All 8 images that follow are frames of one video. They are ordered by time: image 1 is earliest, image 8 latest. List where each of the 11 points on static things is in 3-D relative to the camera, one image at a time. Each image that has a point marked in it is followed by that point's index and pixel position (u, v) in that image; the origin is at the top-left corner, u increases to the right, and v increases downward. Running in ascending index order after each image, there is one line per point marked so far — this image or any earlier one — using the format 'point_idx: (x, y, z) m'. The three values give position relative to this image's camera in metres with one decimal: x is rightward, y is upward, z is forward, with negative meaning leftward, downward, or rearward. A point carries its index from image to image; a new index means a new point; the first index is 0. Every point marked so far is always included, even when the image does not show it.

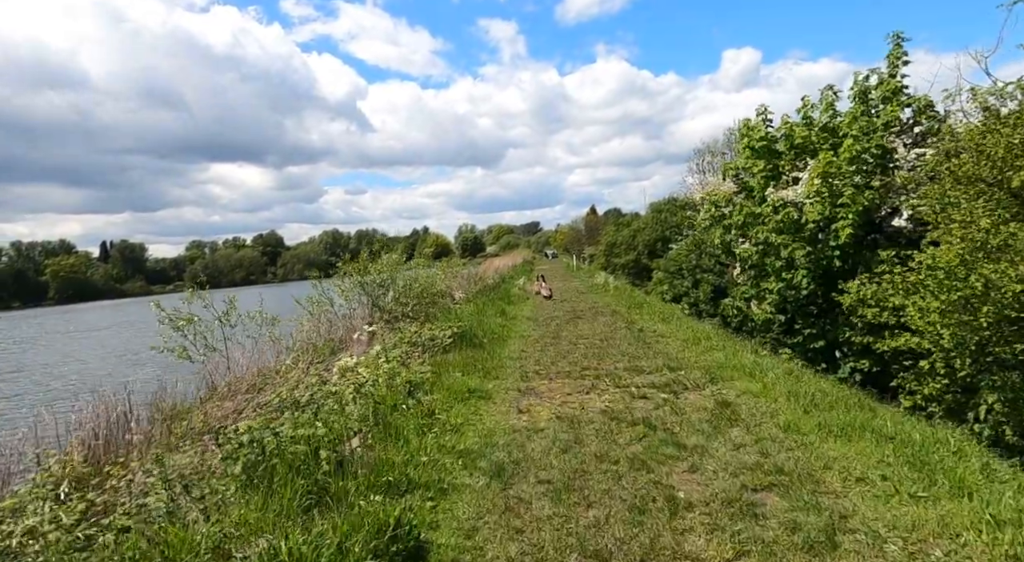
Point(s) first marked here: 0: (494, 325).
0: (-0.4, -0.9, +12.9) m
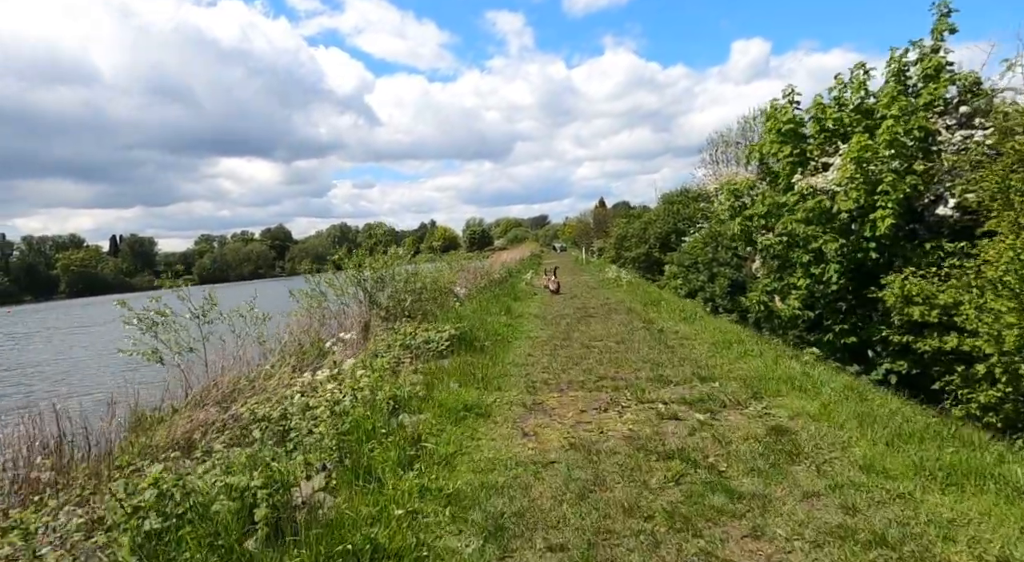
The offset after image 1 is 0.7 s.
0: (-0.3, -0.8, +11.7) m
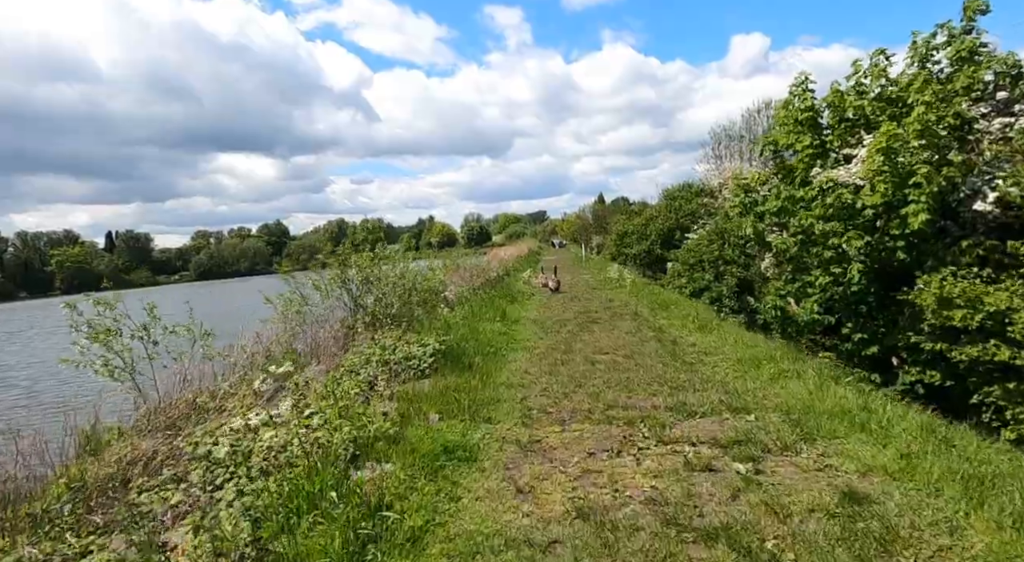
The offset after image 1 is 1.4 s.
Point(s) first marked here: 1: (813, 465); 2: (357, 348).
0: (-0.4, -0.9, +10.5) m
1: (+2.0, -1.2, +4.5) m
2: (-2.3, -1.0, +10.1) m
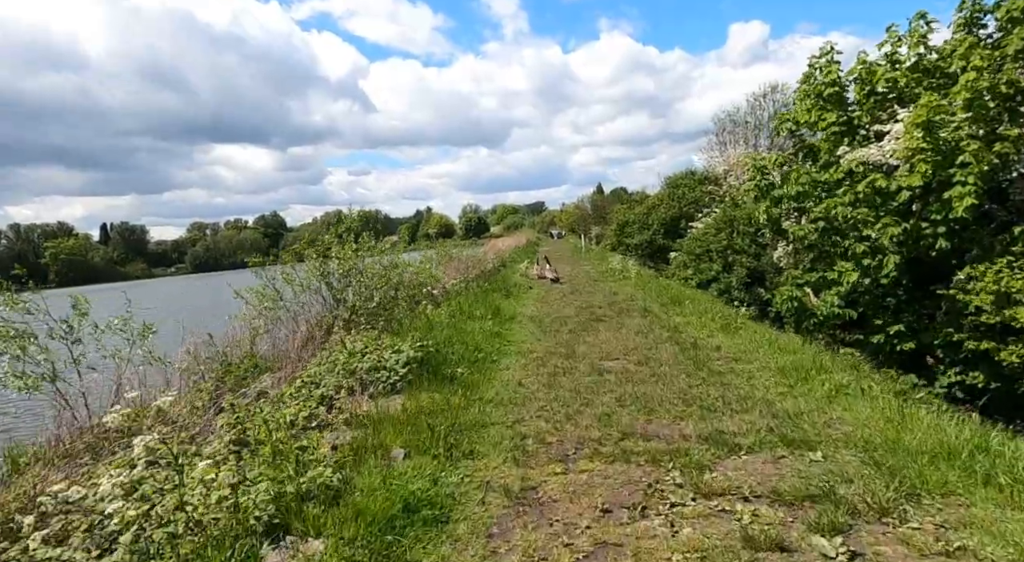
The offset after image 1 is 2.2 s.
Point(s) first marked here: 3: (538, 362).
0: (-0.5, -0.8, +9.1) m
1: (+1.9, -1.2, +3.1) m
2: (-2.4, -0.9, +8.7) m
3: (+0.3, -1.0, +8.1) m
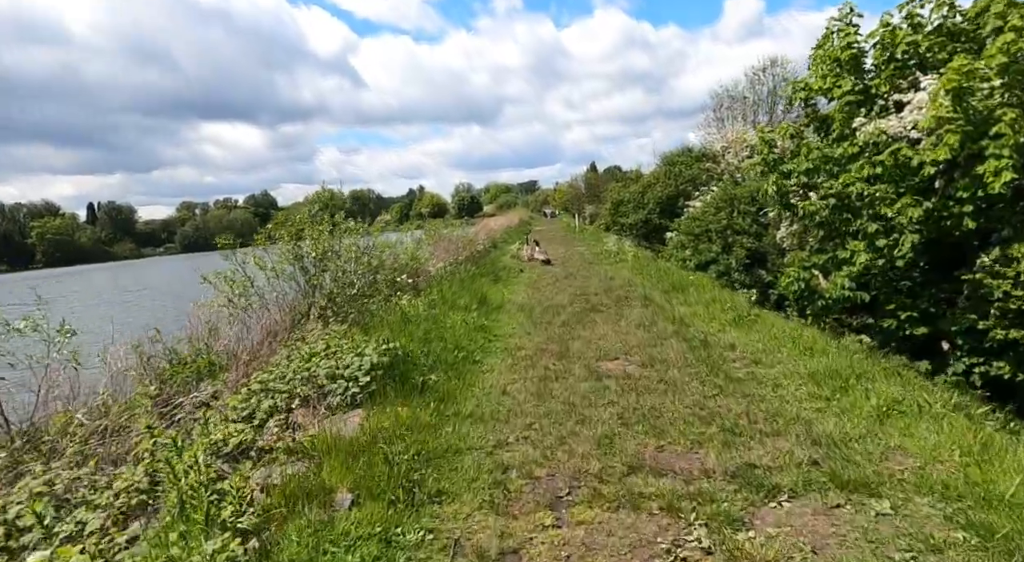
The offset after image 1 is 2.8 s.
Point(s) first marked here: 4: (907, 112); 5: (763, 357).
0: (-0.6, -0.6, +8.1) m
1: (+1.8, -1.2, +2.1) m
2: (-2.6, -0.8, +7.6) m
3: (+0.2, -0.9, +7.1) m
4: (+7.1, +3.1, +12.0) m
5: (+2.4, -0.7, +6.3) m
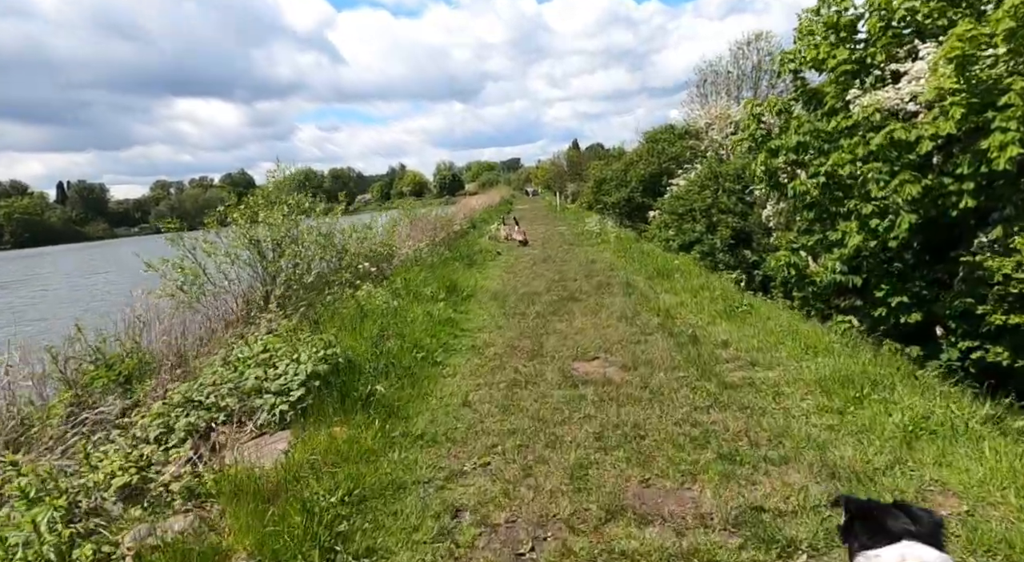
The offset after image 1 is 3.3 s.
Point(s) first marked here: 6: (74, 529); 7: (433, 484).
0: (-1.0, -0.5, +7.2) m
1: (+1.6, -1.3, +1.3) m
2: (-2.9, -0.7, +6.8) m
3: (-0.2, -0.8, +6.3) m
4: (+6.7, +3.3, +11.2) m
5: (+2.1, -0.6, +5.6) m
6: (-2.0, -1.1, +3.0) m
7: (-0.5, -1.1, +3.8) m
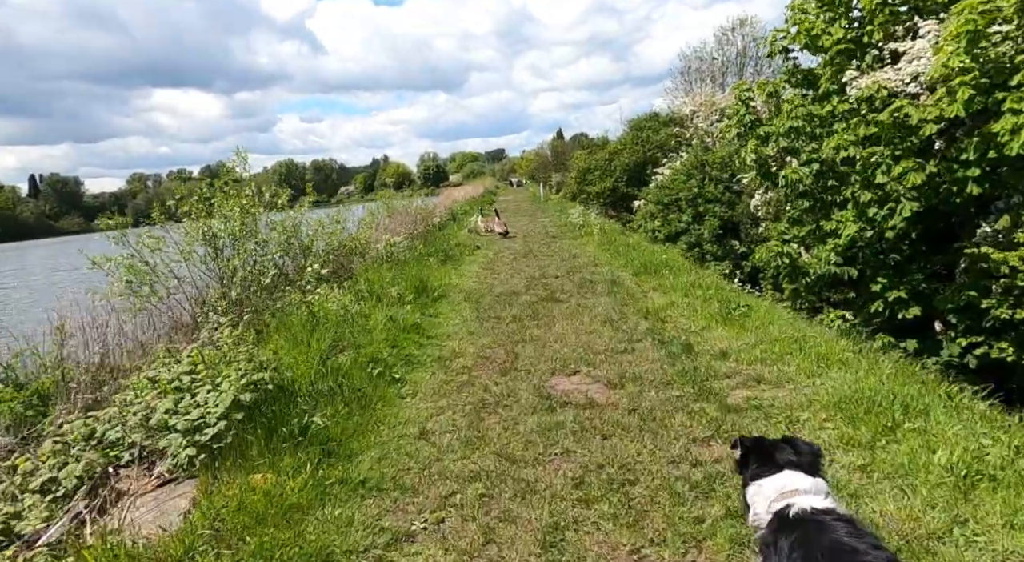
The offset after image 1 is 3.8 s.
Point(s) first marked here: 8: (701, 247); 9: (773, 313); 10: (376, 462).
0: (-1.3, -0.5, +6.4) m
1: (+1.5, -1.4, +0.6) m
2: (-3.2, -0.8, +5.9) m
3: (-0.4, -0.8, +5.5) m
4: (+6.2, +3.5, +10.5) m
5: (+1.9, -0.7, +4.8) m
6: (-2.2, -1.2, +2.2) m
7: (-0.6, -1.2, +3.0) m
8: (+5.6, +1.0, +19.6) m
9: (+2.6, -0.3, +6.5) m
10: (-0.8, -1.0, +3.9) m
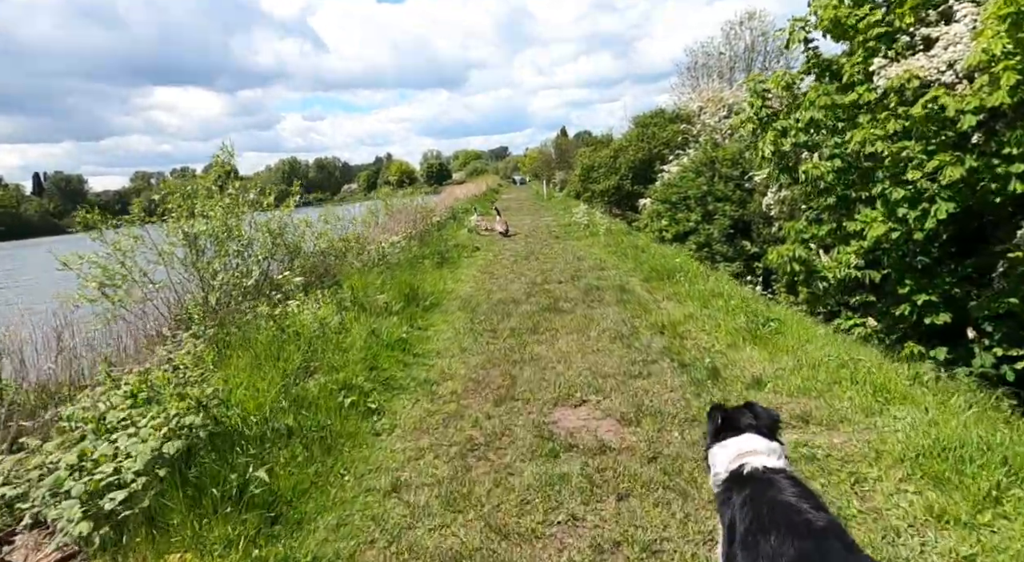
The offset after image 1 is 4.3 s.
0: (-1.3, -0.6, +5.6) m
1: (+1.4, -1.5, -0.2) m
2: (-3.2, -0.9, +5.1) m
3: (-0.4, -0.9, +4.7) m
4: (+6.2, +3.4, +9.7) m
5: (+1.8, -0.8, +4.0) m
6: (-2.2, -1.3, +1.4) m
7: (-0.7, -1.3, +2.1) m
8: (+5.7, +0.9, +18.7) m
9: (+2.5, -0.4, +5.7) m
10: (-0.8, -1.1, +3.0) m
